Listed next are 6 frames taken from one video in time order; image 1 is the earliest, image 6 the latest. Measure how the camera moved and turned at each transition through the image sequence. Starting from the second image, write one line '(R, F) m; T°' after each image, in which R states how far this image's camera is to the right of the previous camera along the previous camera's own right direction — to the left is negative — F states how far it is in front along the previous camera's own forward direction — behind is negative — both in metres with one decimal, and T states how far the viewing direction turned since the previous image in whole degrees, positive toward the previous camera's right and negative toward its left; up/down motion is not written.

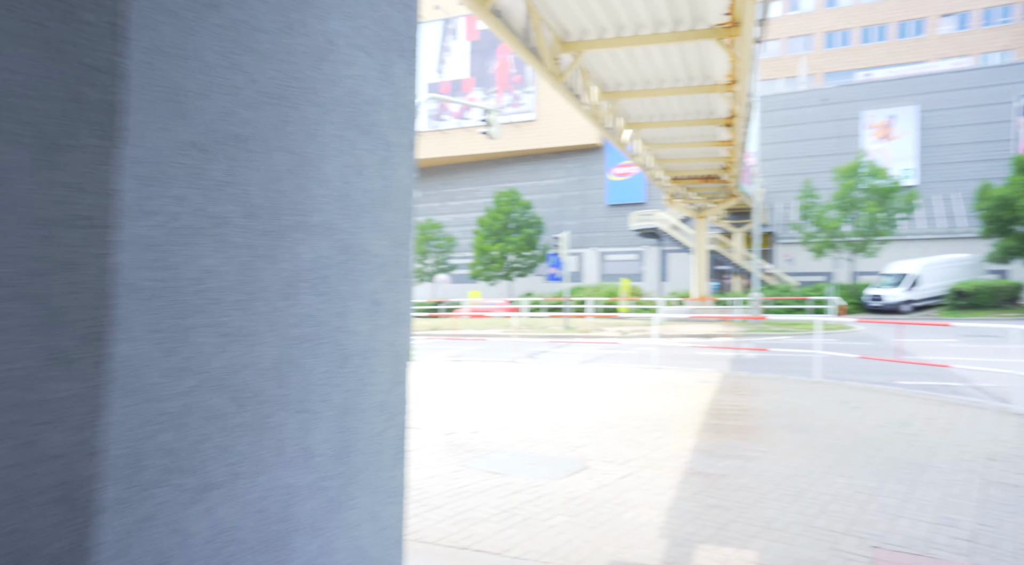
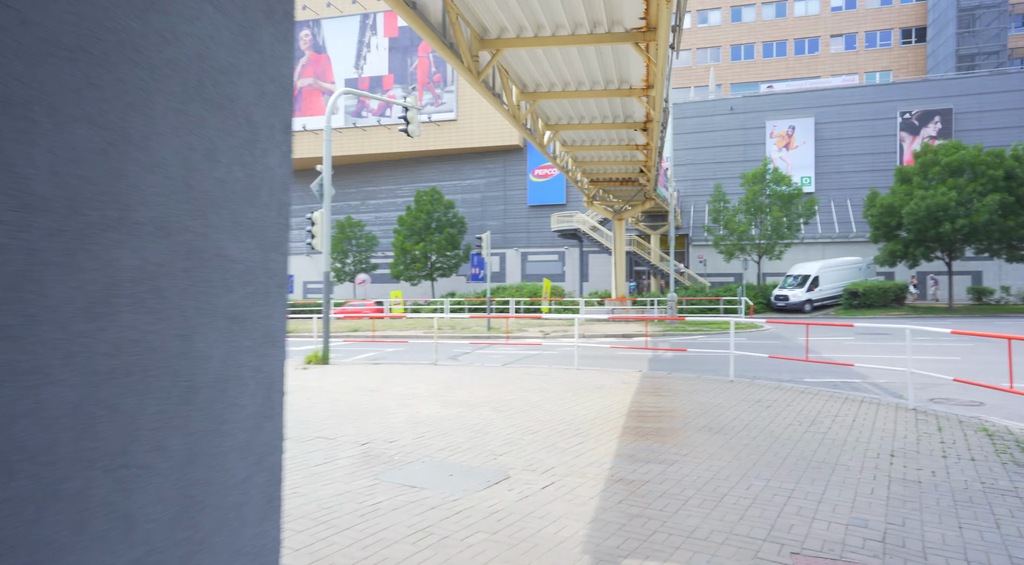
(0.0, +0.2) m; +6°
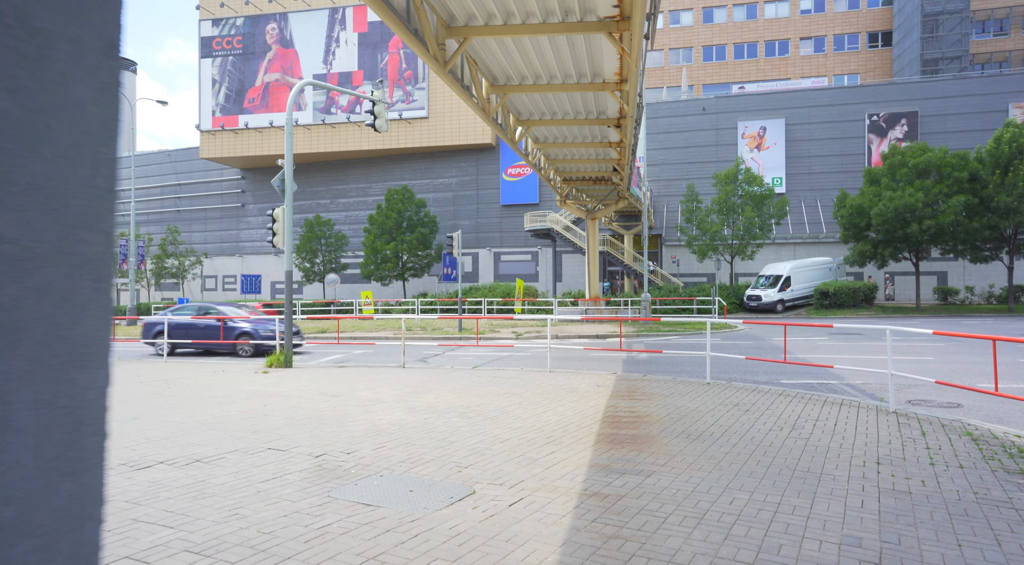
(+0.1, +0.4) m; +2°
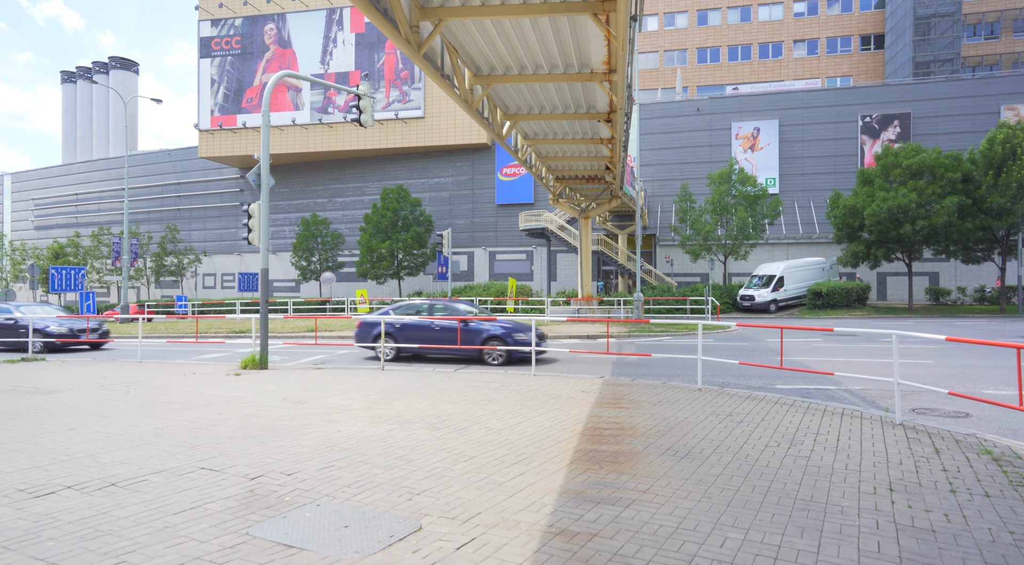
(+0.2, +0.7) m; 0°
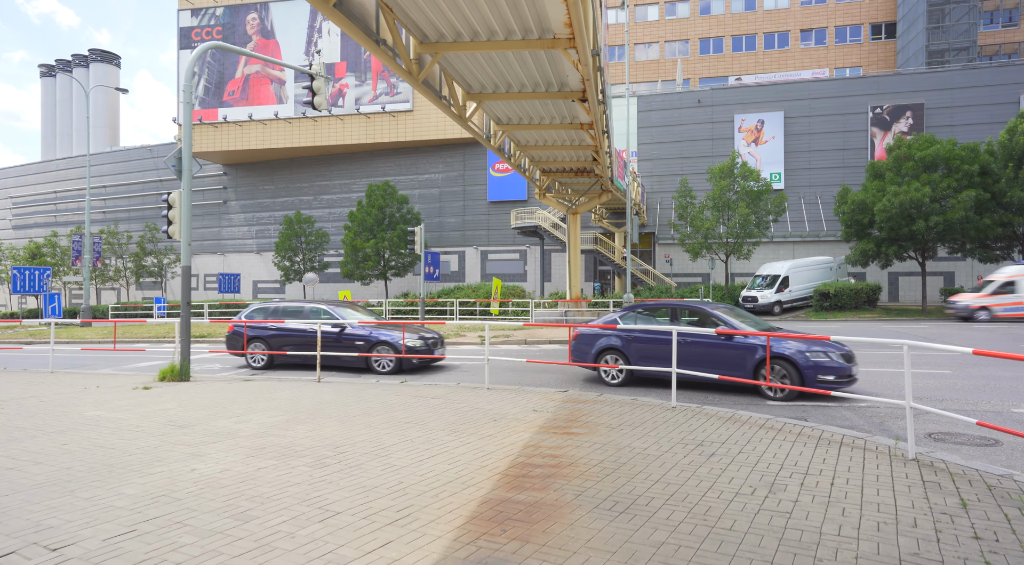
(+0.8, +1.6) m; 0°
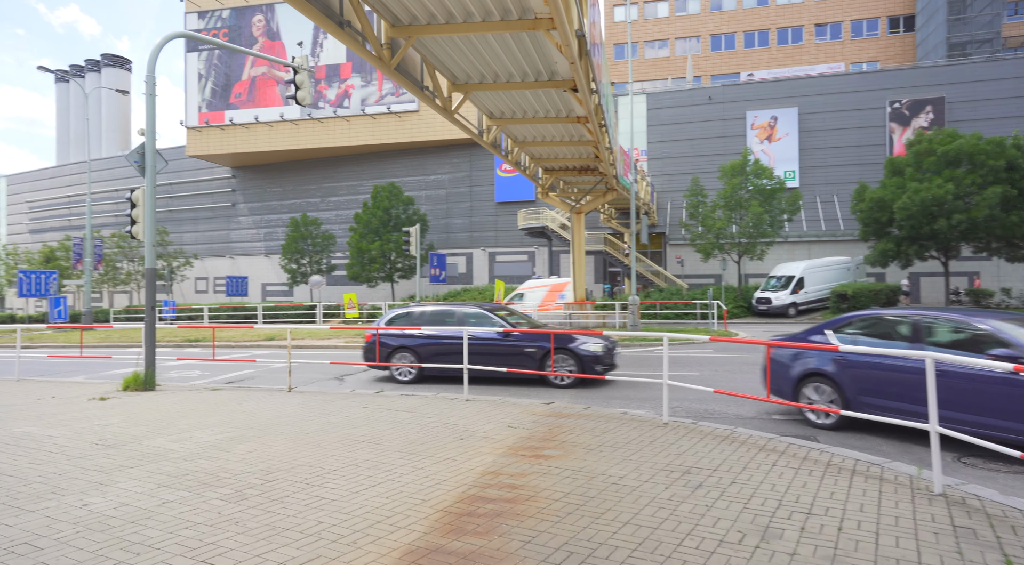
(+0.5, +0.9) m; -1°
